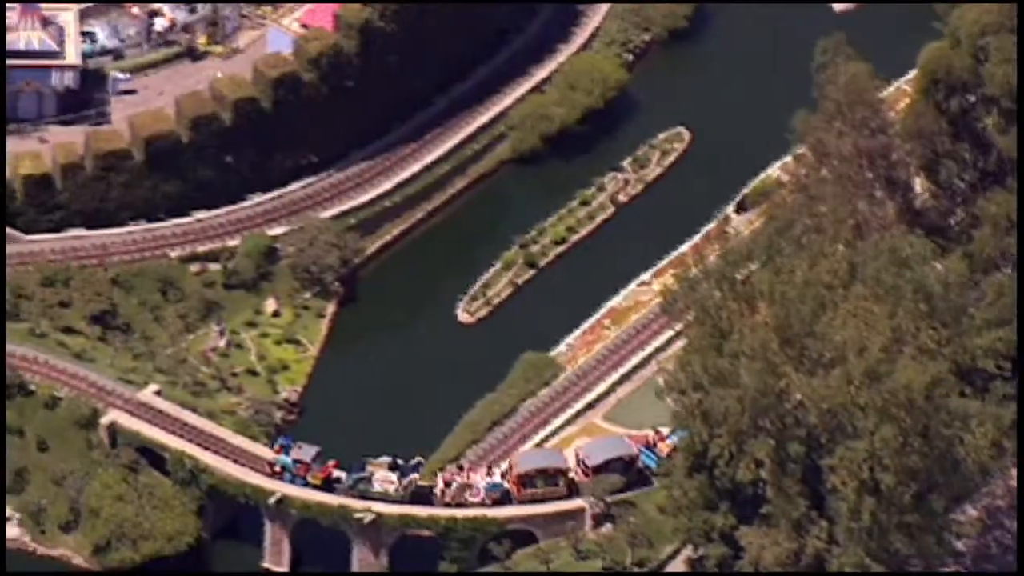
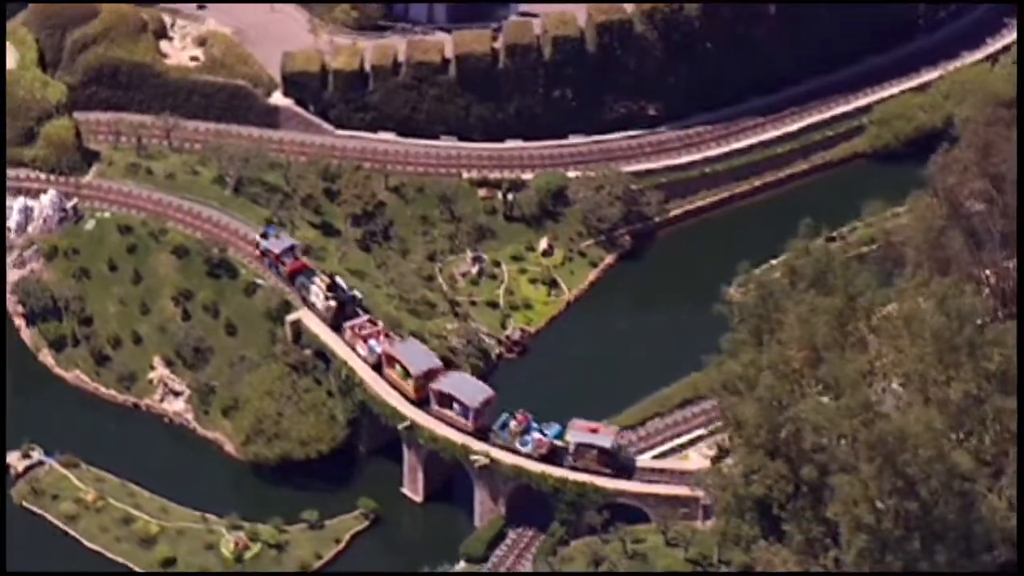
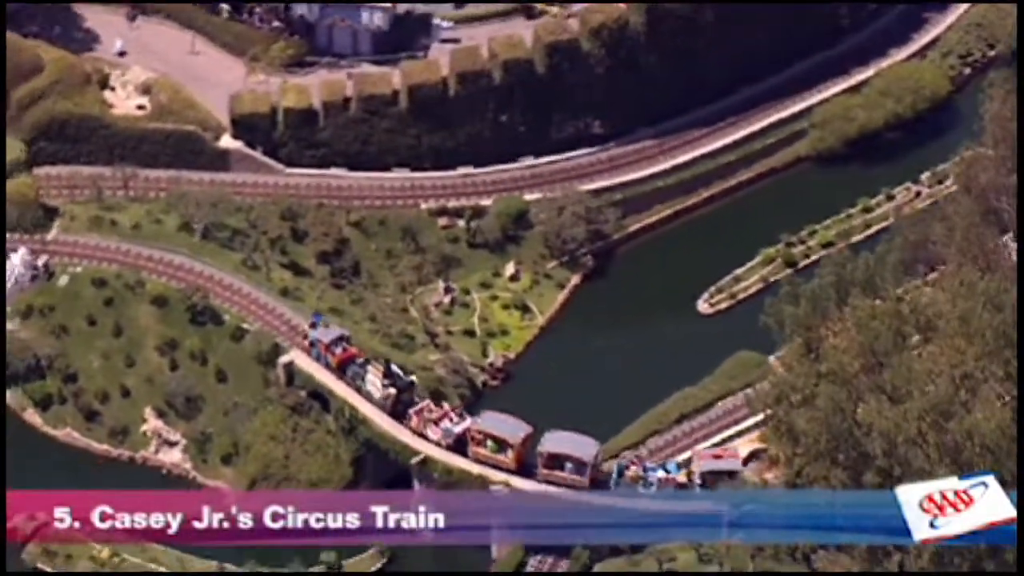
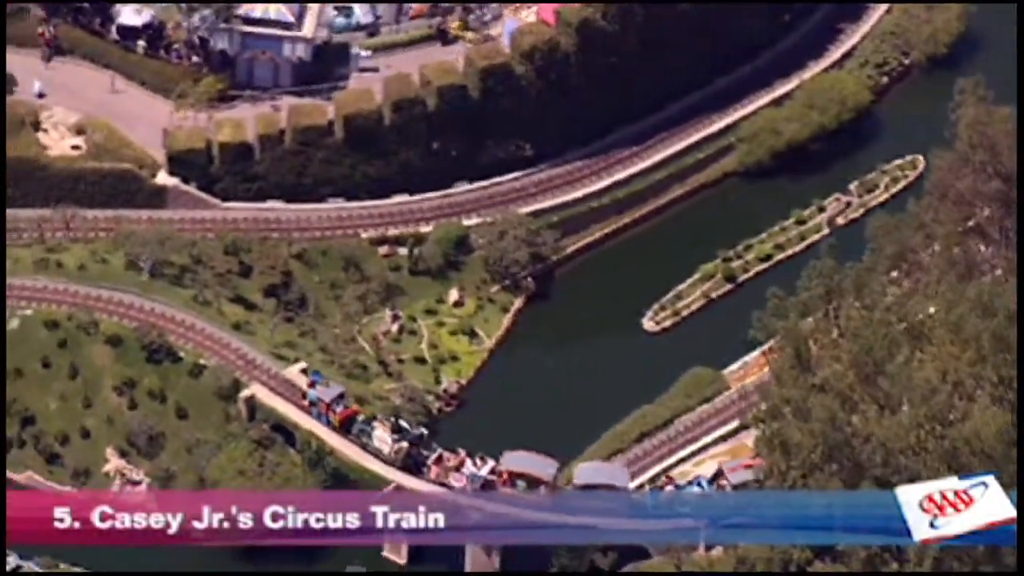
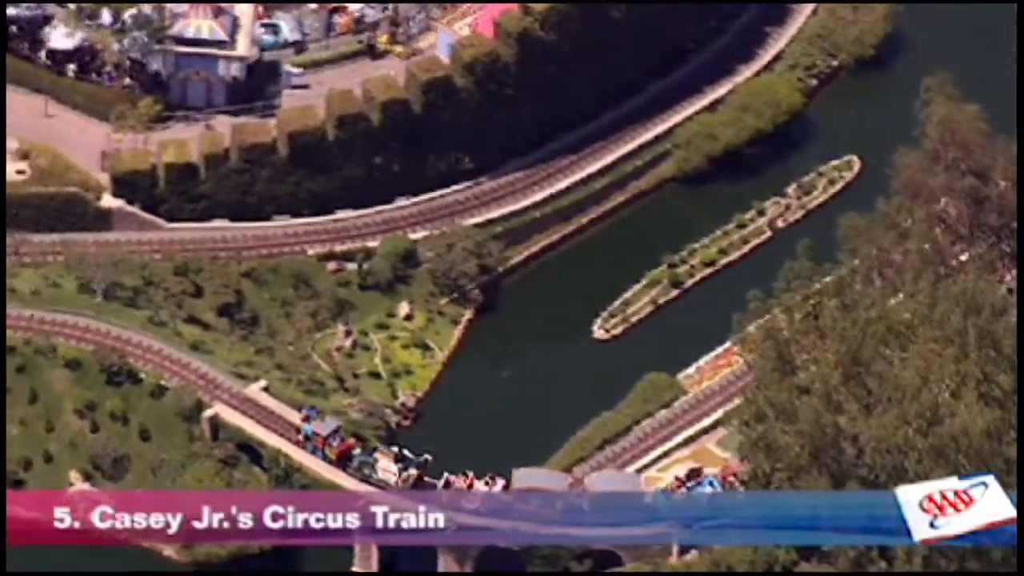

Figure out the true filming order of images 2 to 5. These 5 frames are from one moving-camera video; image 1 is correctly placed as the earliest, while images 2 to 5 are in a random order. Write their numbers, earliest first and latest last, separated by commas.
5, 4, 3, 2
